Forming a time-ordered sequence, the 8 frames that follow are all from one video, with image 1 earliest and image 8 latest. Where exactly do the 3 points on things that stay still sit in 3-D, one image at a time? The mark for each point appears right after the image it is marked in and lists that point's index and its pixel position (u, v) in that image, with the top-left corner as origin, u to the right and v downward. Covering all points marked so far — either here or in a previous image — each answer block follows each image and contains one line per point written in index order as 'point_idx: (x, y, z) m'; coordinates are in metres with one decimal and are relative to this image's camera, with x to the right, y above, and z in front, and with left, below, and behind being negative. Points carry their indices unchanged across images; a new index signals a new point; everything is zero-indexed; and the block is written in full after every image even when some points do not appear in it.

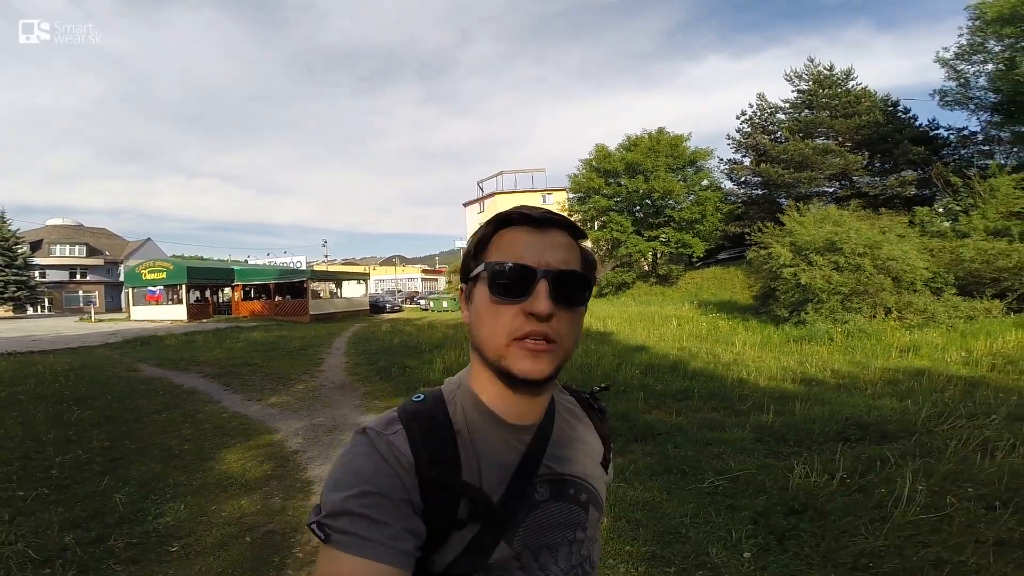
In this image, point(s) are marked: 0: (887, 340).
0: (+6.2, -0.9, +9.1) m
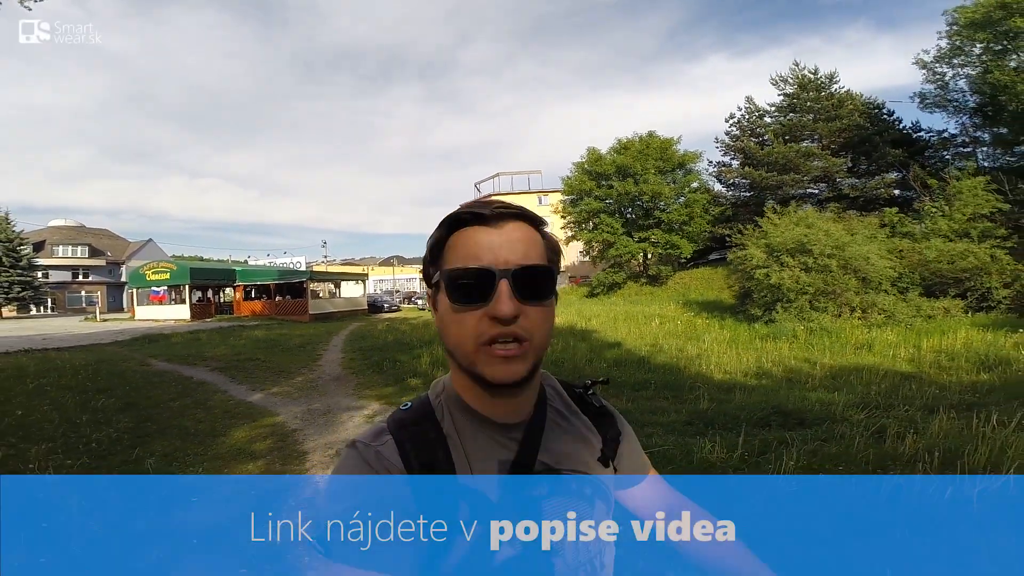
0: (+5.9, -0.9, +9.8) m
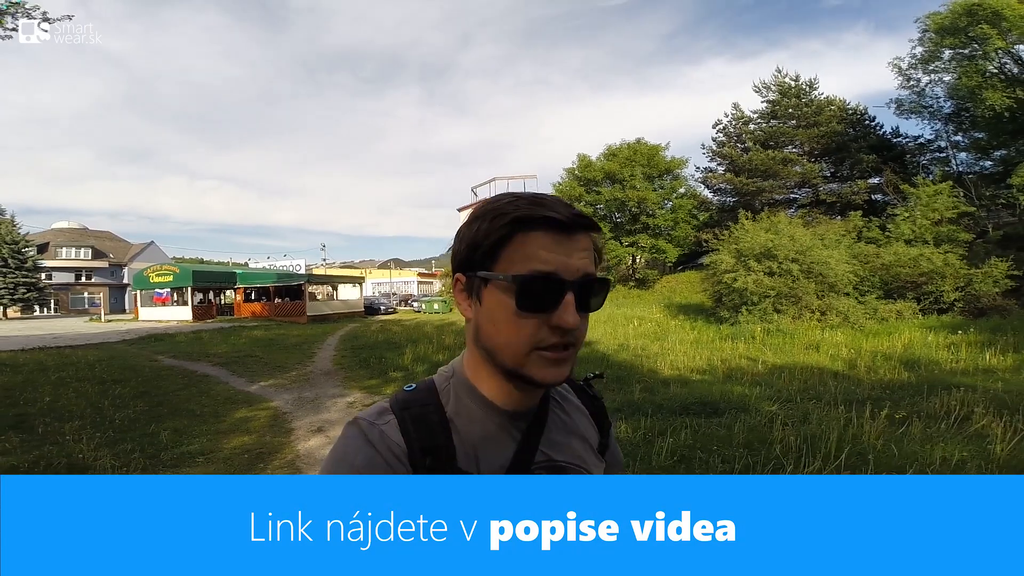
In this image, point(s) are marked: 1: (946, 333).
0: (+5.5, -1.0, +10.6) m
1: (+8.4, -0.9, +10.7) m
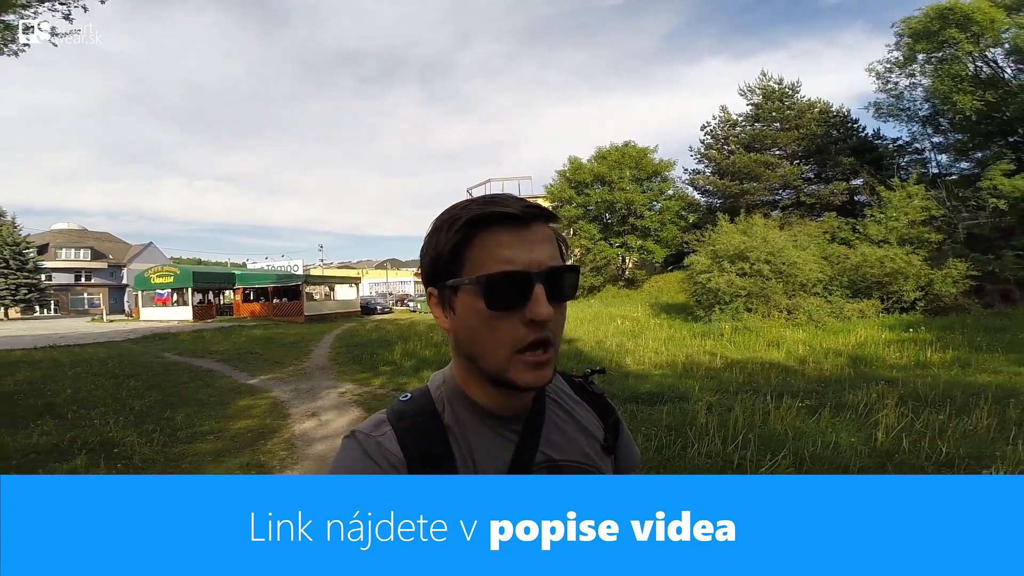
0: (+5.2, -1.0, +11.4) m
1: (+8.1, -0.9, +11.5) m
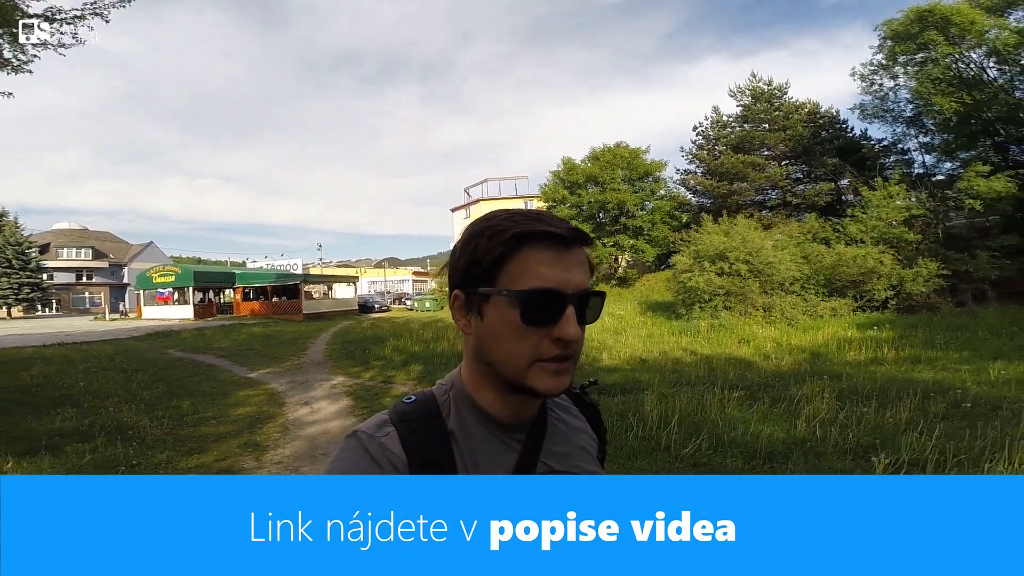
0: (+4.9, -1.0, +12.0) m
1: (+7.8, -0.9, +12.1) m
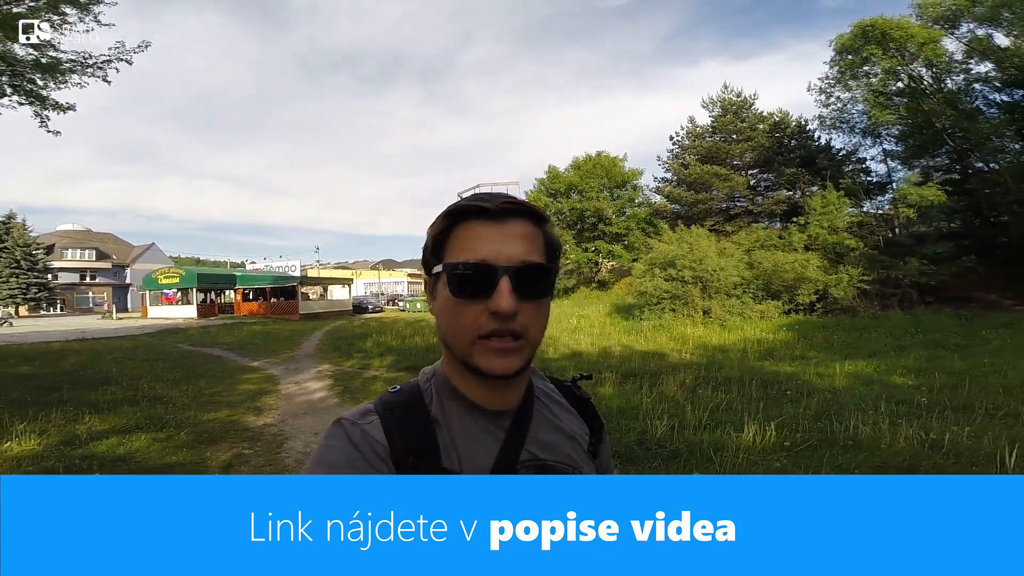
0: (+4.1, -1.1, +13.8) m
1: (+7.0, -1.0, +13.9) m
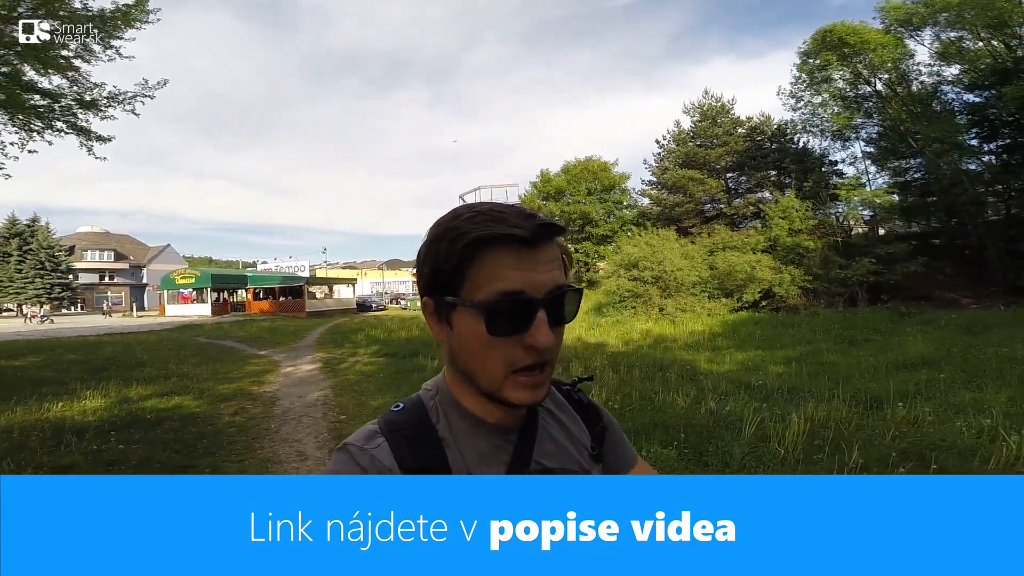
0: (+3.4, -1.1, +15.5) m
1: (+6.2, -1.0, +15.6) m
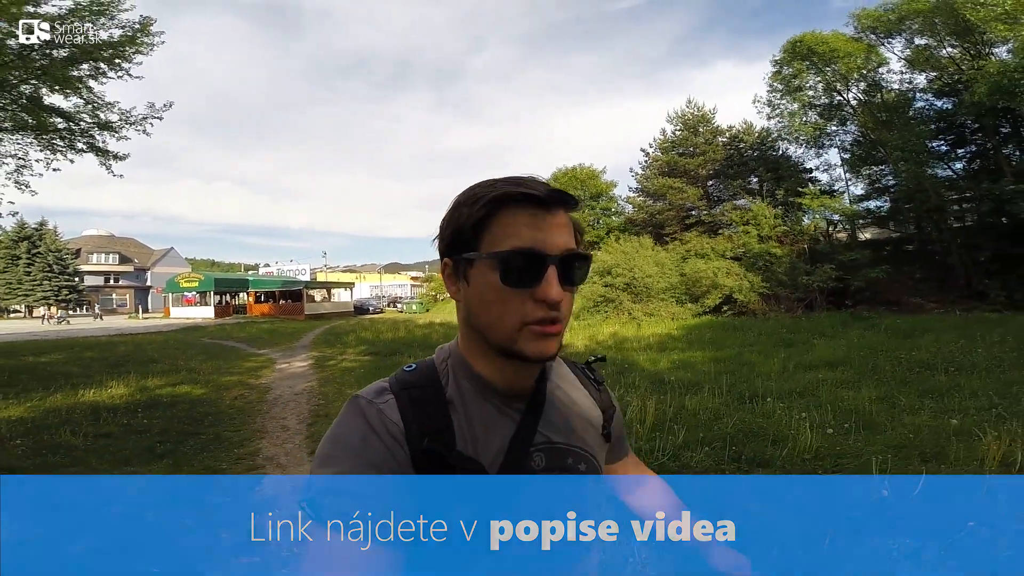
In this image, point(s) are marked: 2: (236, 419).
0: (+2.7, -1.2, +16.9) m
1: (+5.6, -1.2, +17.0) m
2: (-3.6, -1.8, +7.3) m
